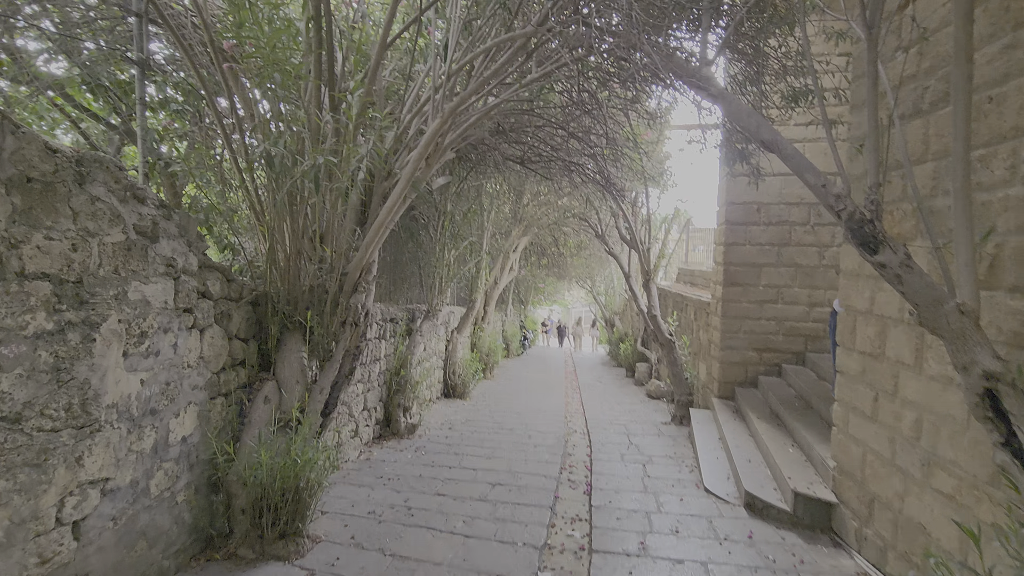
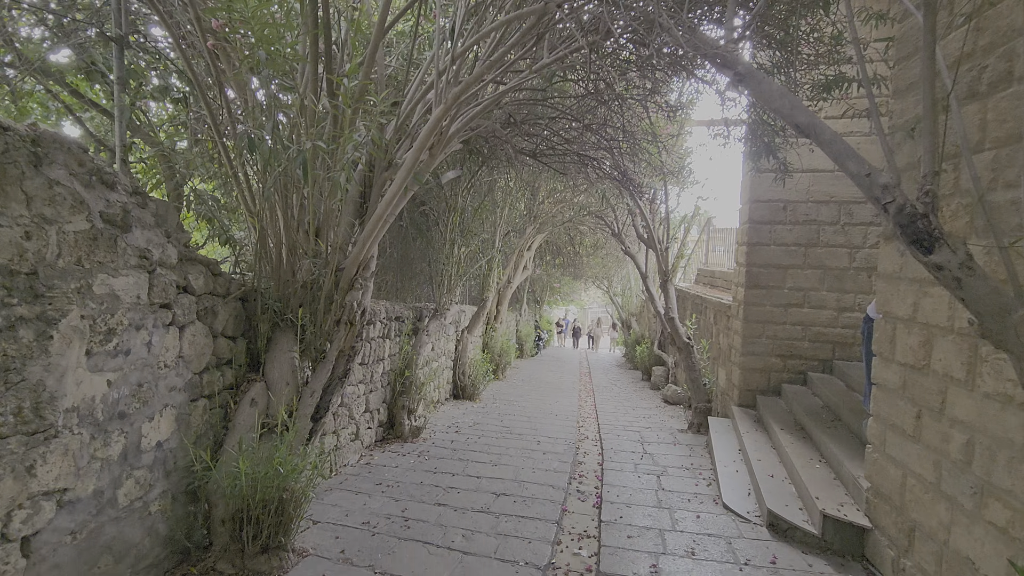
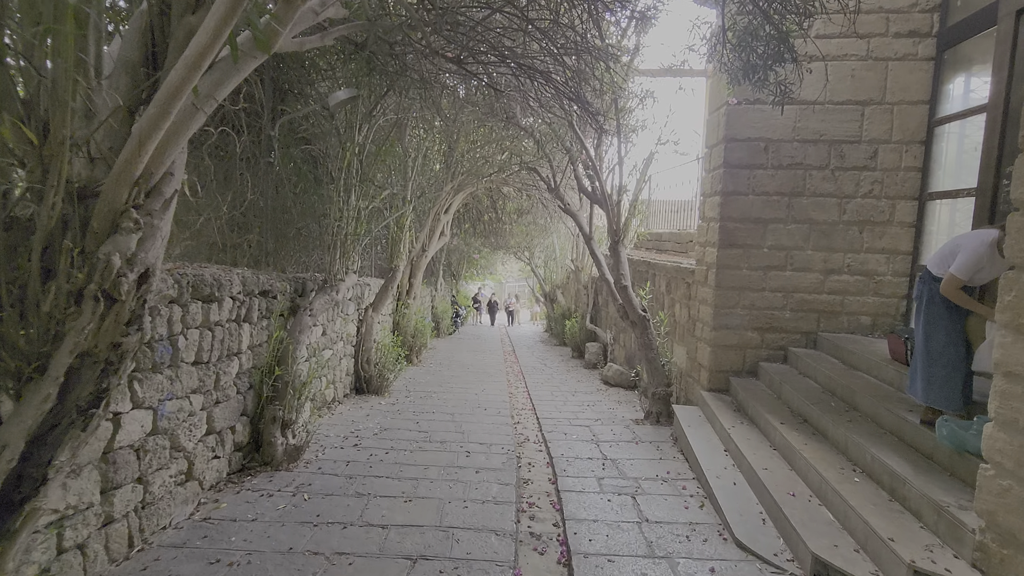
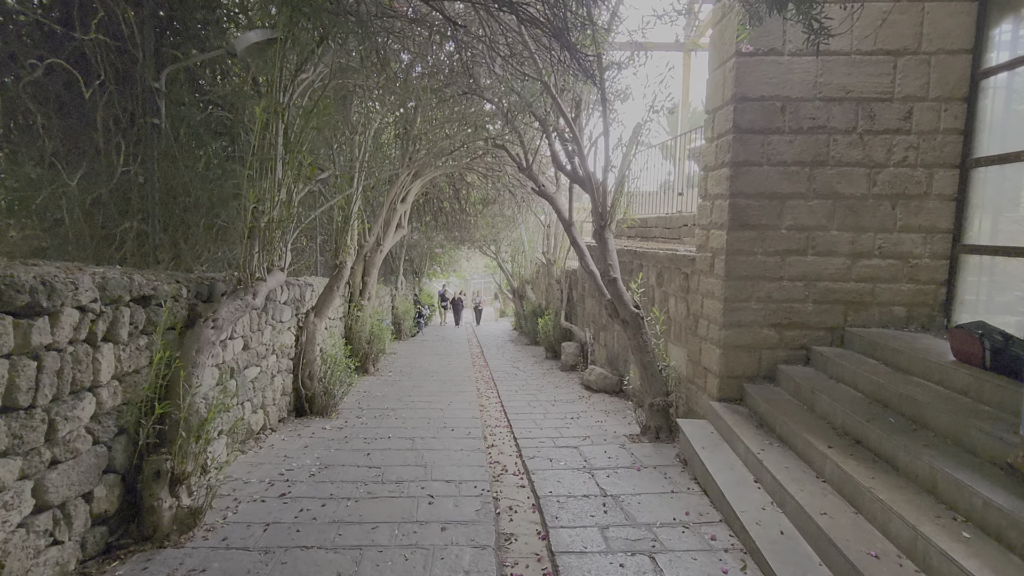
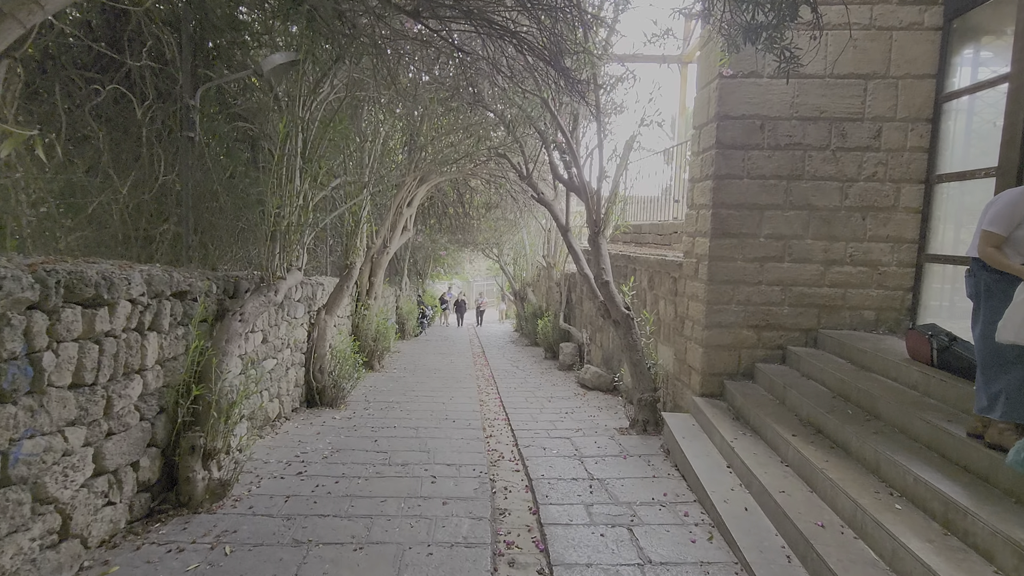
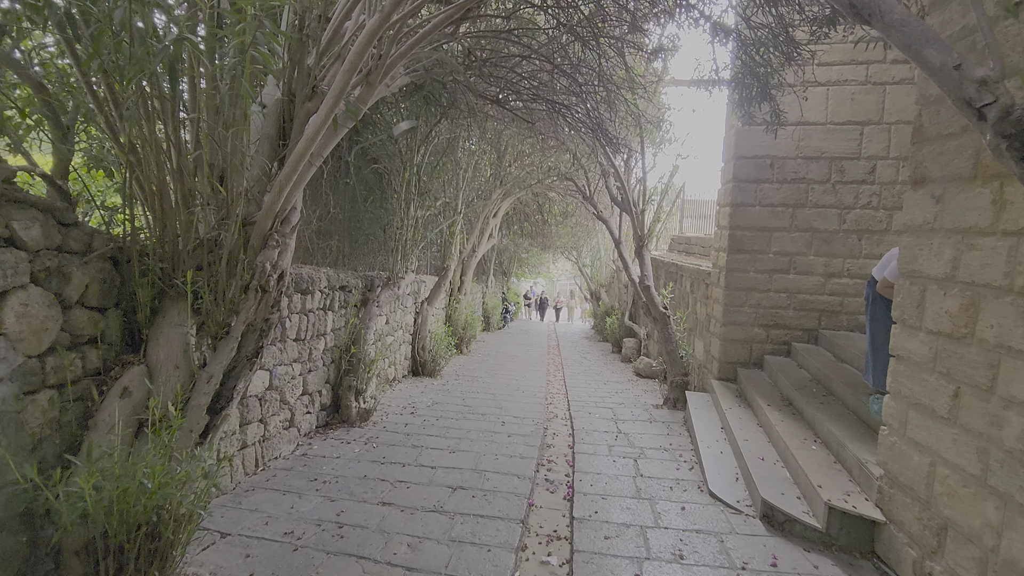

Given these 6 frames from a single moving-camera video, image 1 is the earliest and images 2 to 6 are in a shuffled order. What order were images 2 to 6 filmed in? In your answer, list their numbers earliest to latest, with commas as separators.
2, 6, 3, 5, 4
